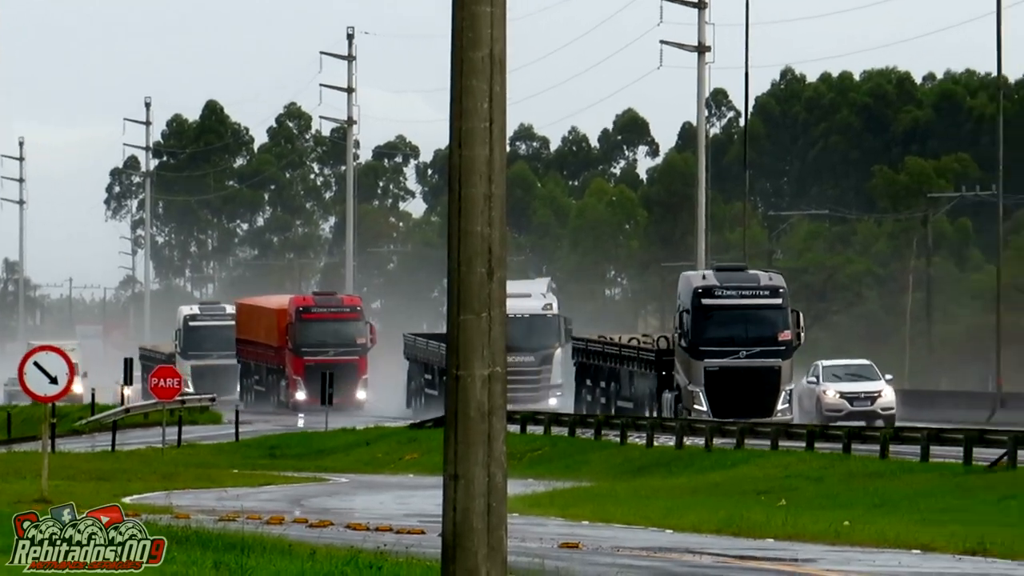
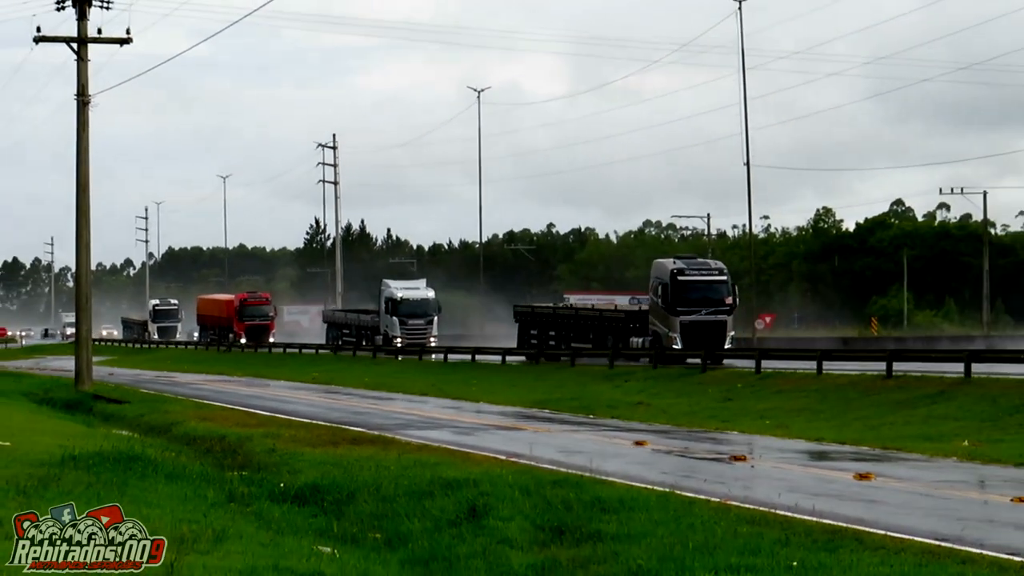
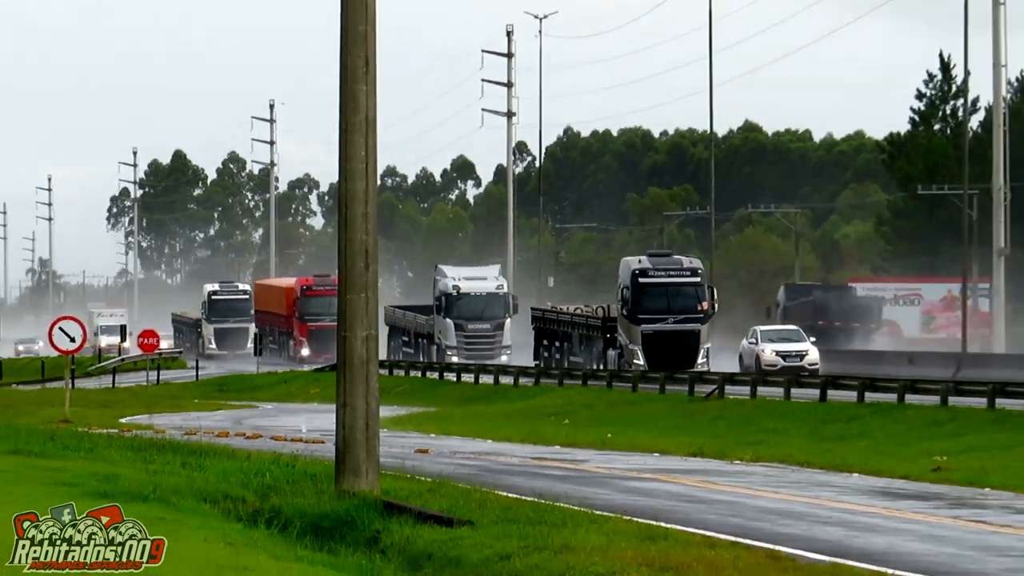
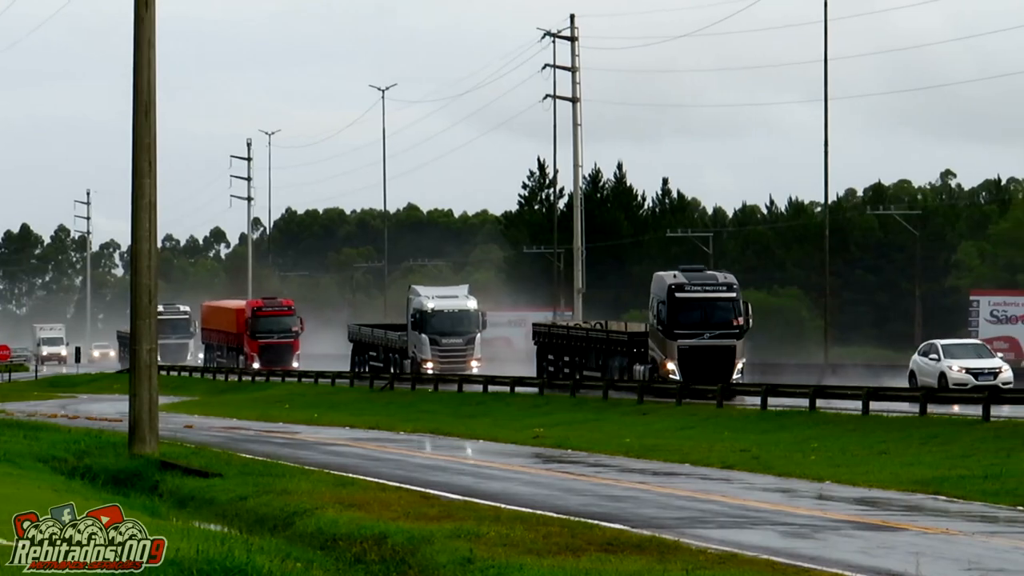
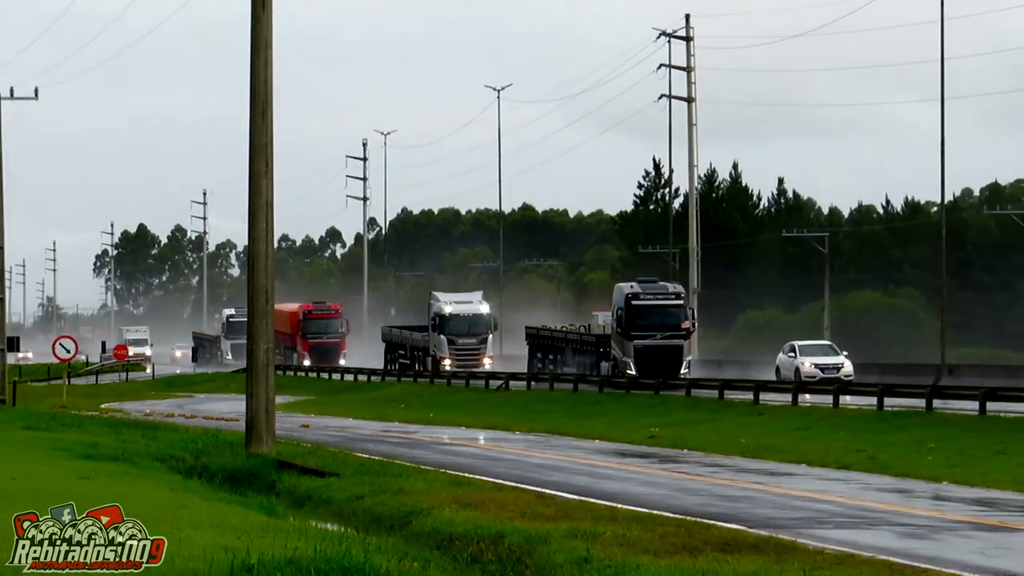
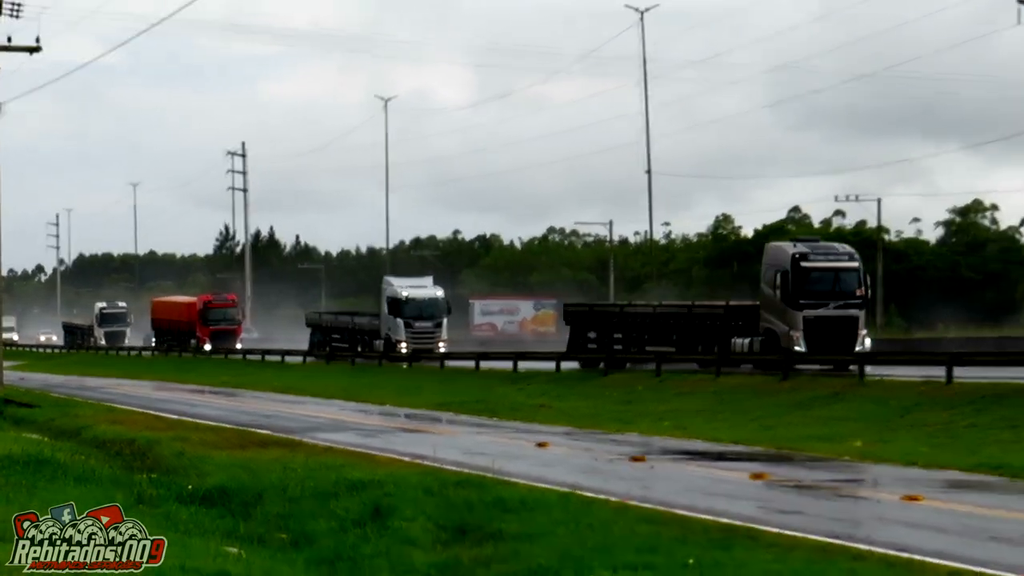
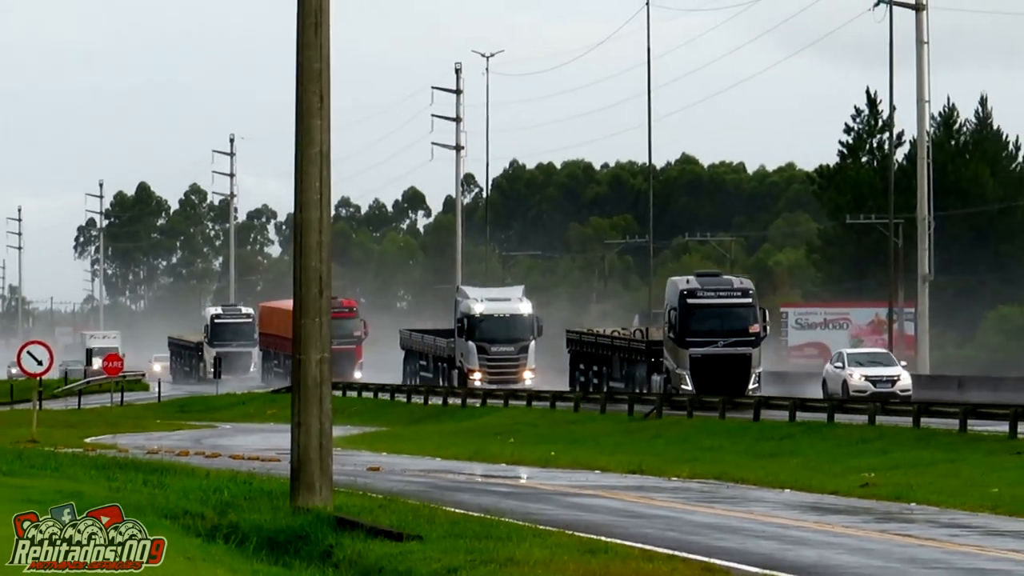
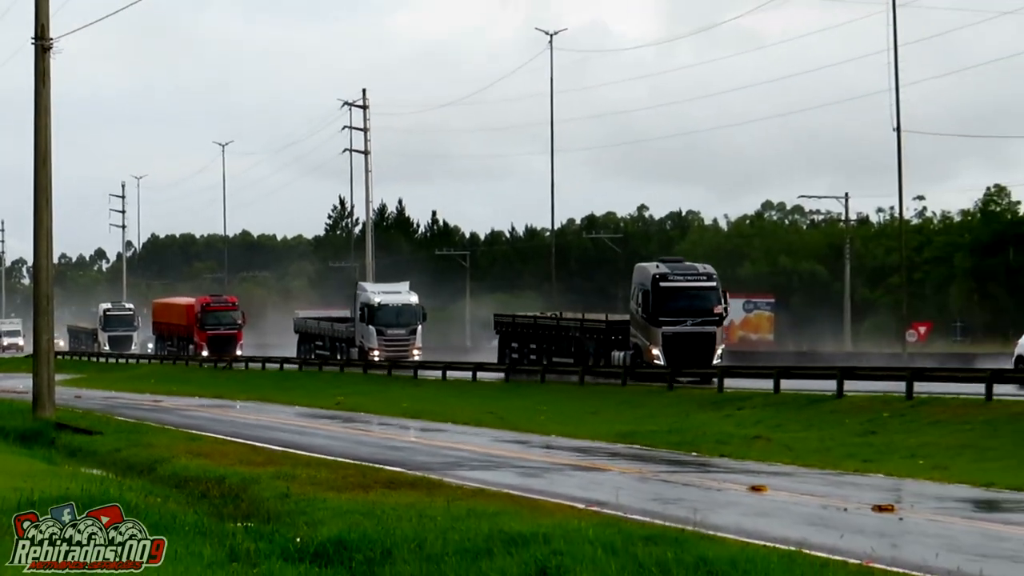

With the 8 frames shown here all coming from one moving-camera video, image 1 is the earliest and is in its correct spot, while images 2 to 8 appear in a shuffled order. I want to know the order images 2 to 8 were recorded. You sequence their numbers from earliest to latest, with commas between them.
3, 7, 5, 4, 8, 2, 6
